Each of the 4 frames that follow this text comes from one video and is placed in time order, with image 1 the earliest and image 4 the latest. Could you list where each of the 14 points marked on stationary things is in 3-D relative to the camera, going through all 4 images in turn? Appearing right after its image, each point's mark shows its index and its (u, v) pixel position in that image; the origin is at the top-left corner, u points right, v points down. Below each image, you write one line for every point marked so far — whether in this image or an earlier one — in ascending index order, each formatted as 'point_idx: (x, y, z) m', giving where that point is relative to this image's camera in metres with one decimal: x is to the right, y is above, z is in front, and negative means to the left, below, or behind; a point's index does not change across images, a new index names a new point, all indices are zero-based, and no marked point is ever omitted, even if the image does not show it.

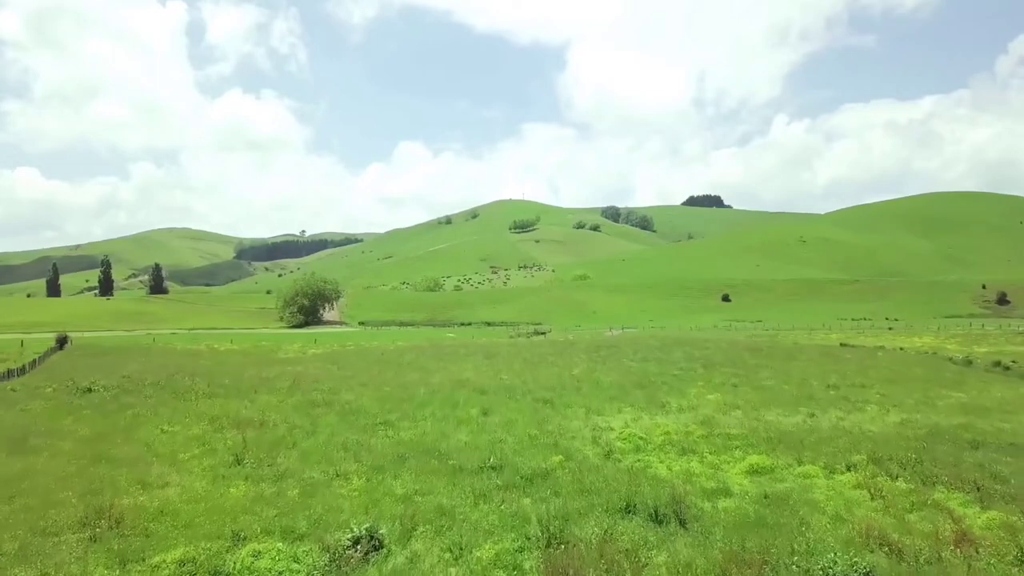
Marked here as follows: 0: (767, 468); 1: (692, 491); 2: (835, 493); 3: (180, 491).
0: (+8.3, -5.9, +19.6) m
1: (+5.2, -5.8, +17.3) m
2: (+9.3, -5.9, +17.2) m
3: (-9.3, -5.7, +16.8) m
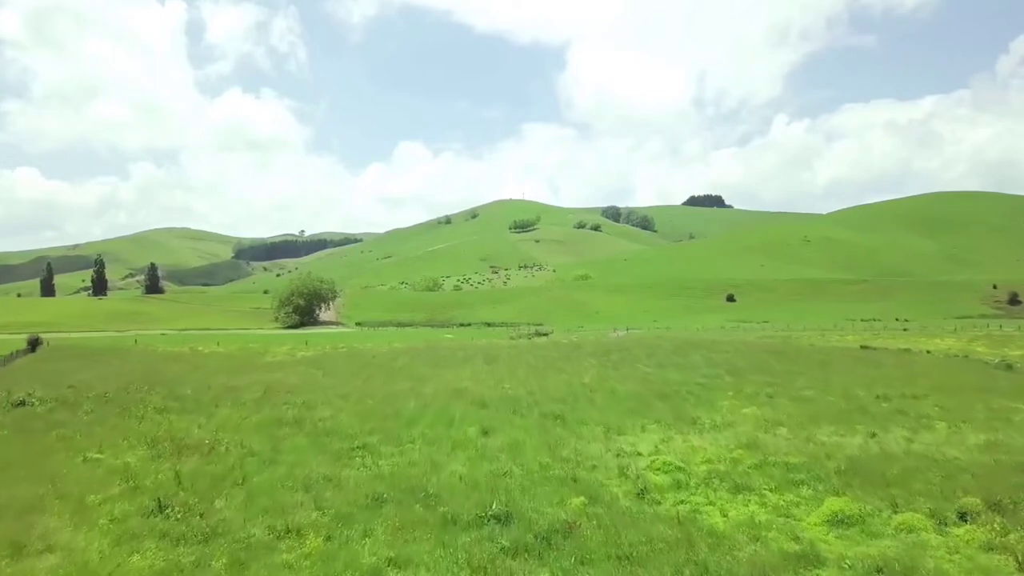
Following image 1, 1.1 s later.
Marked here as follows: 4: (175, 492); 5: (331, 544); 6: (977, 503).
0: (+8.5, -5.7, +14.9) m
1: (+5.4, -5.7, +12.7) m
2: (+9.5, -5.7, +12.5) m
3: (-9.1, -5.5, +12.2) m
4: (-9.0, -5.4, +16.0) m
5: (-4.0, -5.6, +13.0) m
6: (+11.9, -5.6, +15.5) m
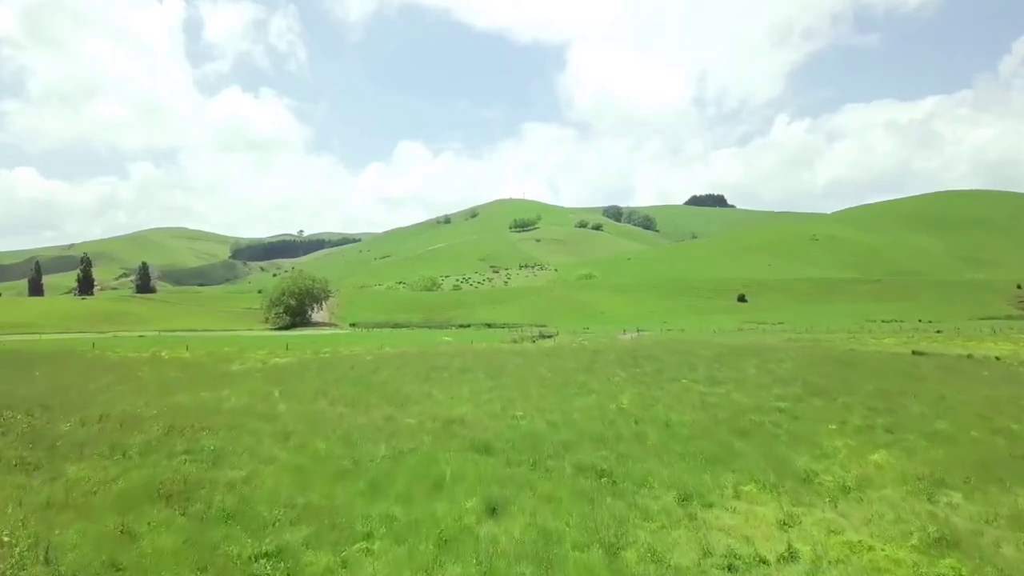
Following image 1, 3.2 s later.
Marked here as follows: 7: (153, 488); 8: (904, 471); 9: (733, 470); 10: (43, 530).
0: (+9.1, -5.3, +5.6) m
1: (+6.0, -5.3, +3.3) m
2: (+10.1, -5.3, +3.1) m
3: (-8.5, -5.1, +2.8) m
4: (-8.4, -5.0, +6.6) m
5: (-3.3, -5.2, +3.6) m
6: (+12.6, -5.2, +6.1) m
7: (-9.0, -5.0, +15.1) m
8: (+12.3, -5.7, +18.7) m
9: (+6.9, -5.7, +18.7) m
10: (-10.1, -5.1, +13.0) m
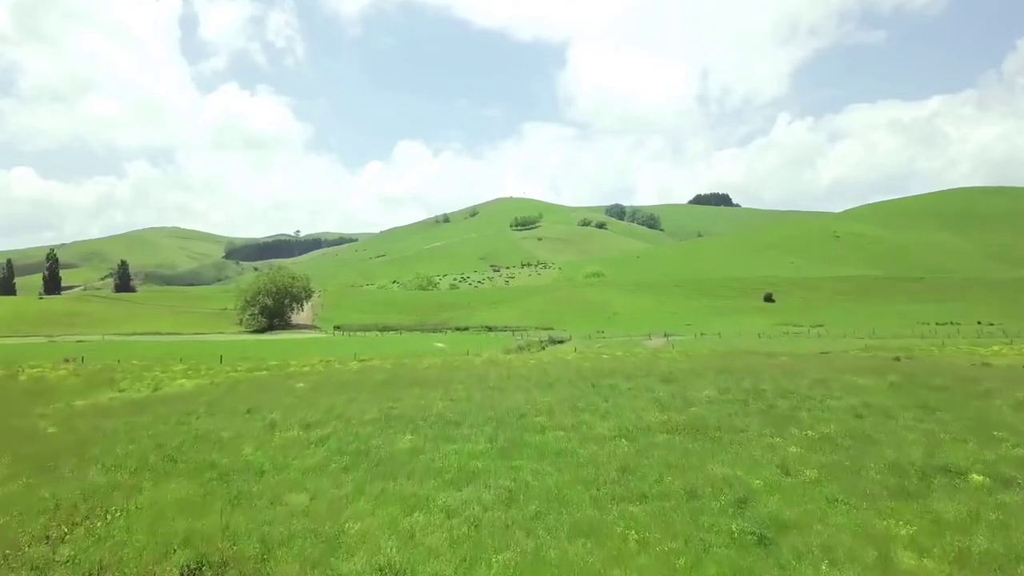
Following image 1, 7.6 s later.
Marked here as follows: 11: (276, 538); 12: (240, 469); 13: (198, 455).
0: (+10.2, -4.4, -14.9) m
1: (+7.1, -4.4, -17.2) m
2: (+11.2, -4.4, -17.3) m
3: (-7.4, -4.2, -17.7) m
4: (-7.3, -4.1, -13.9) m
5: (-2.3, -4.3, -16.8) m
6: (+13.6, -4.3, -14.4) m
7: (-8.0, -4.1, -5.4) m
8: (+13.3, -4.9, -1.8) m
9: (+7.9, -4.8, -1.8) m
10: (-9.0, -4.2, -7.5) m
11: (-4.4, -4.6, +11.7) m
12: (-7.8, -4.9, +17.1) m
13: (-9.8, -5.0, +19.1) m
